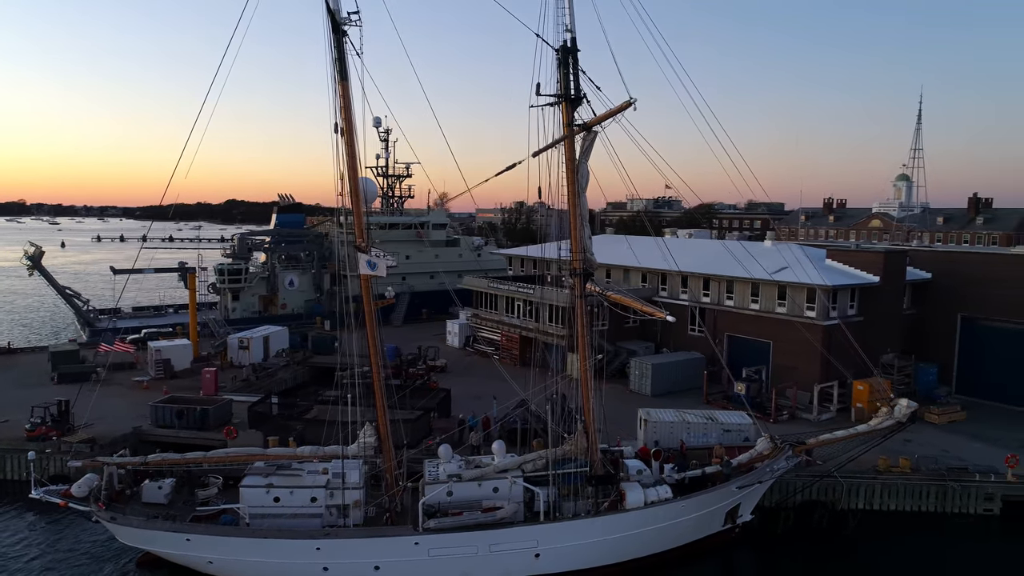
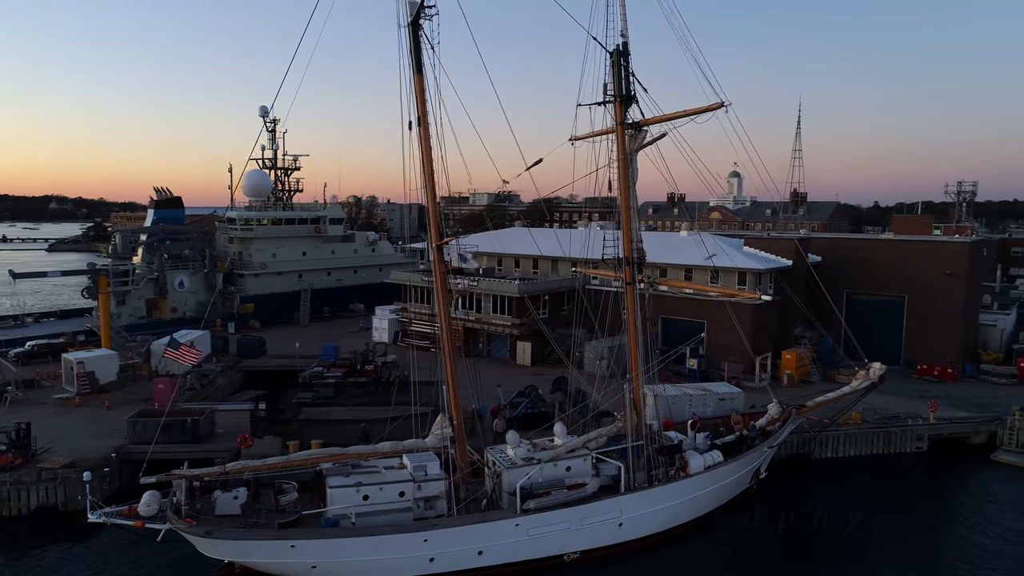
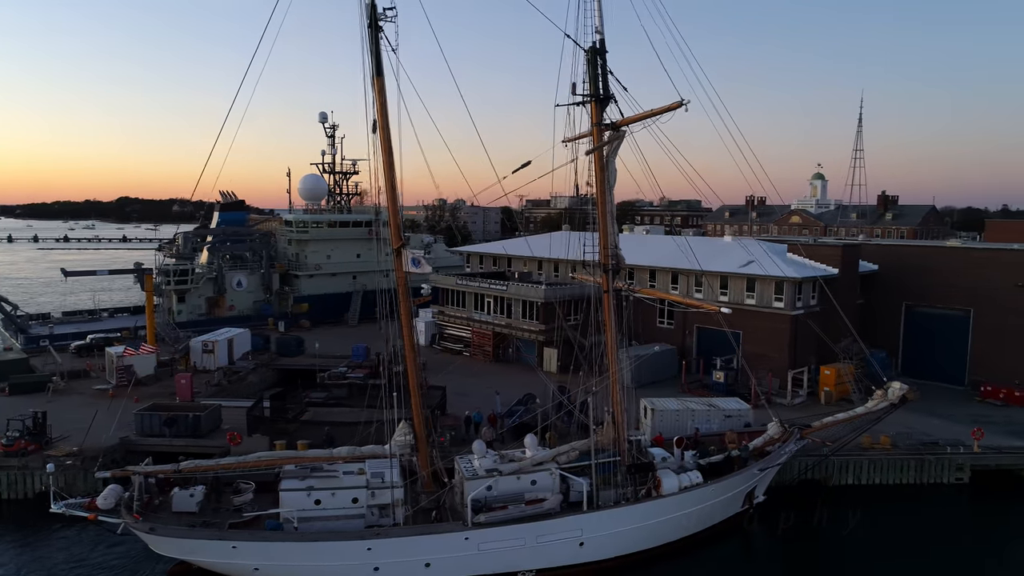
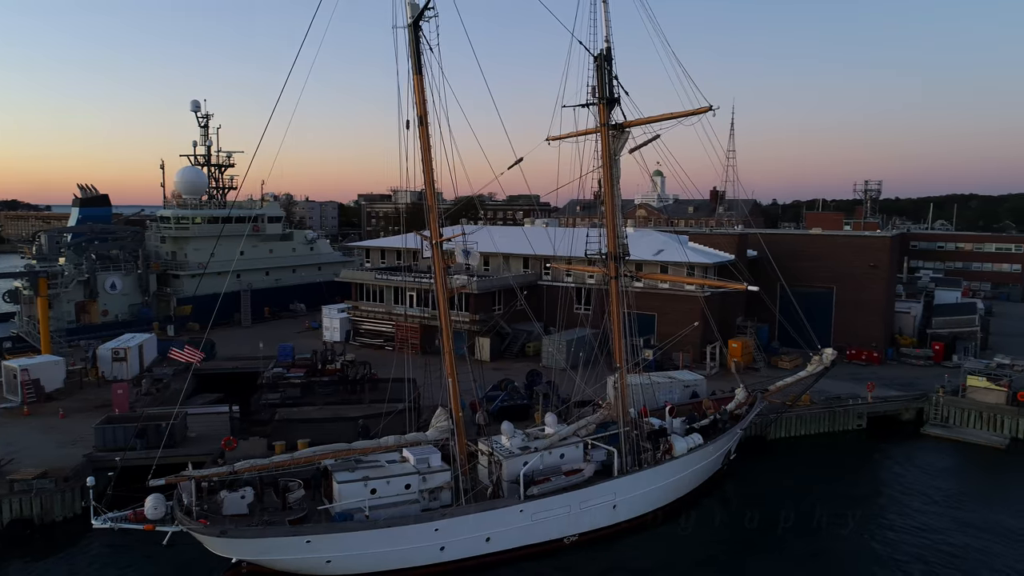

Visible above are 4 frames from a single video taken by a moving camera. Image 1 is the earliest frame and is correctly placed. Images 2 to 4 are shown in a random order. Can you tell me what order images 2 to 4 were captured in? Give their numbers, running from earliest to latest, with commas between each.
3, 2, 4
